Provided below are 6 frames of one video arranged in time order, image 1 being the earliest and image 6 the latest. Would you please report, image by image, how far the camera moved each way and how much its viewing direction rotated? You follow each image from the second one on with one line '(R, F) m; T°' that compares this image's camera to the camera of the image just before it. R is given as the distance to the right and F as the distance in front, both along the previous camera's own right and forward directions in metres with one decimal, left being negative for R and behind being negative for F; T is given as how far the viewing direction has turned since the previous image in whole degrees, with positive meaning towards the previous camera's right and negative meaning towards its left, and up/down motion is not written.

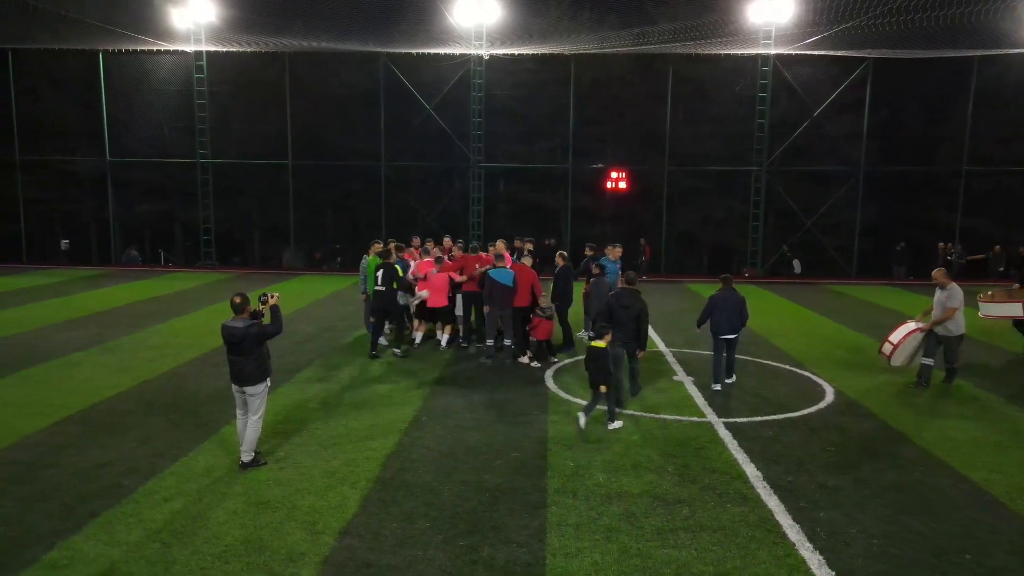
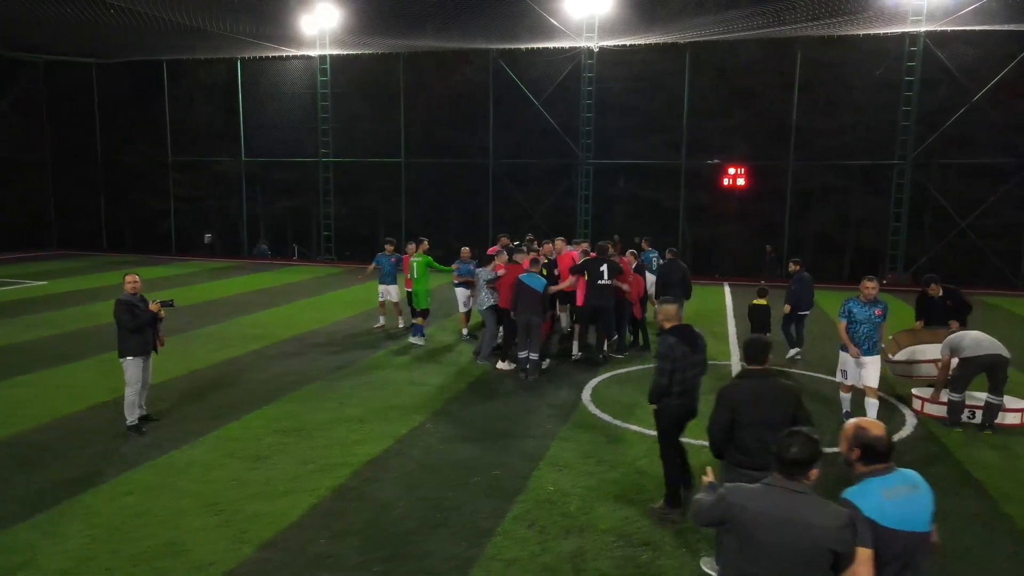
(+1.6, +0.7) m; -12°
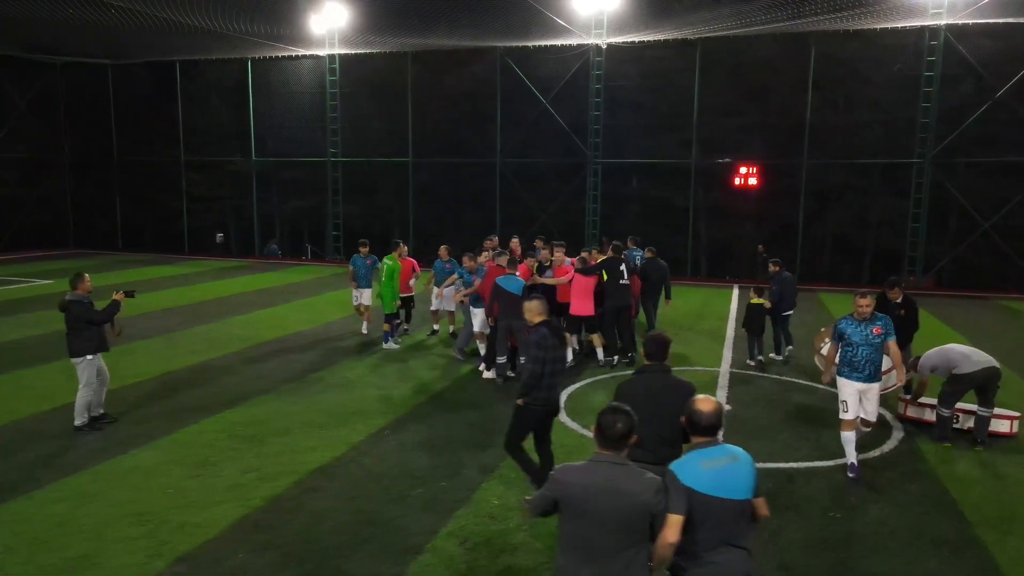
(+0.7, +0.3) m; -2°
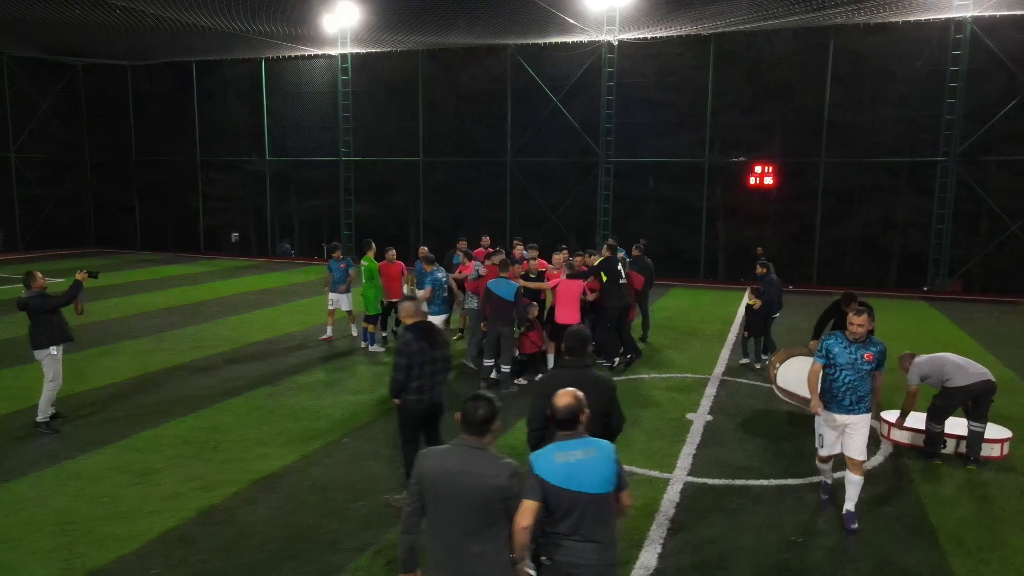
(+0.7, +0.3) m; -3°
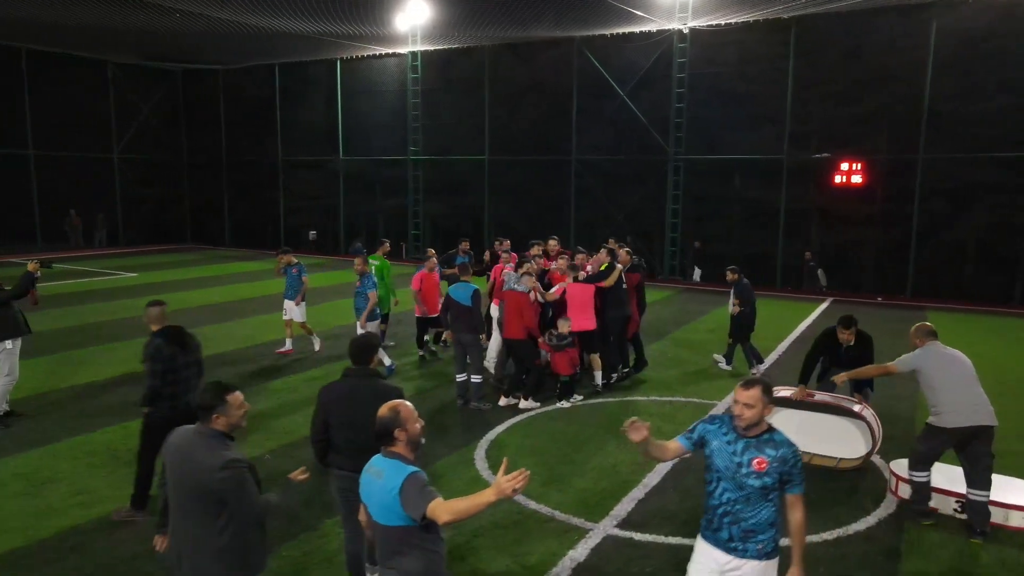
(+1.7, +1.0) m; -9°
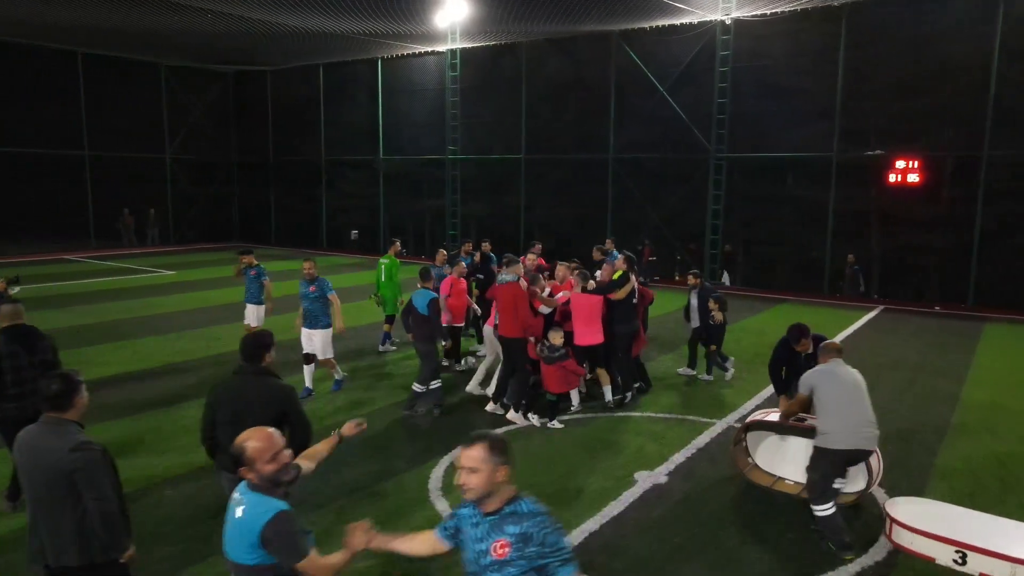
(+0.9, +0.6) m; -5°
